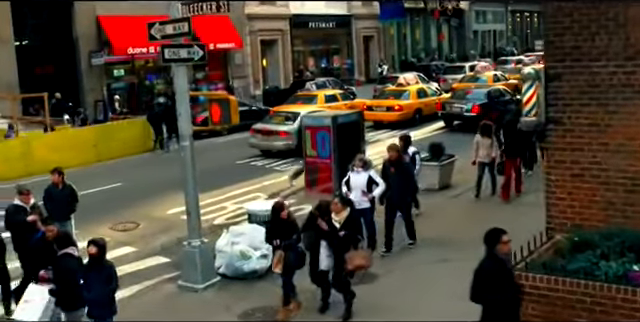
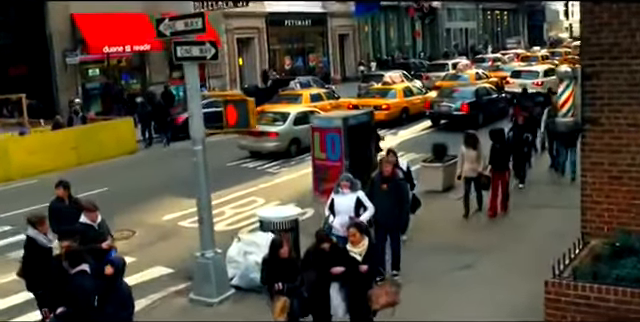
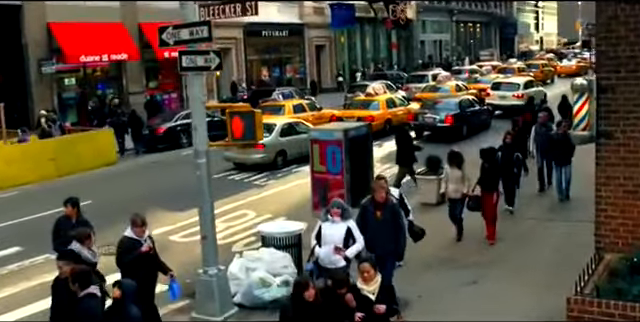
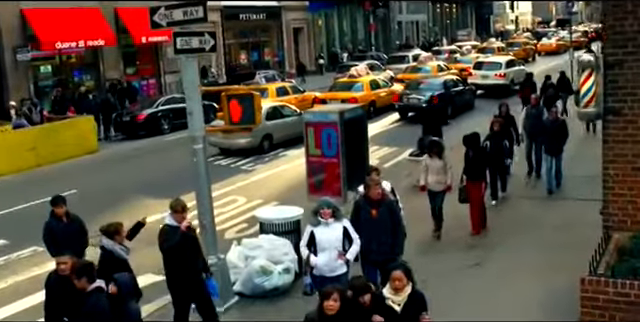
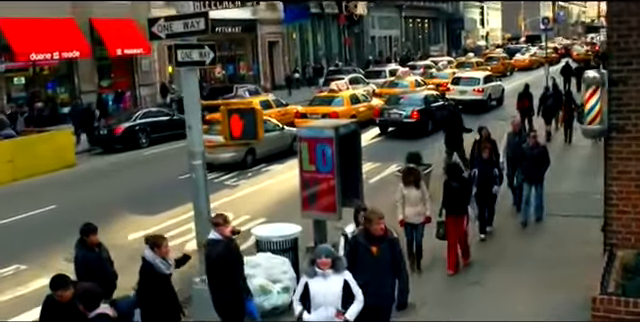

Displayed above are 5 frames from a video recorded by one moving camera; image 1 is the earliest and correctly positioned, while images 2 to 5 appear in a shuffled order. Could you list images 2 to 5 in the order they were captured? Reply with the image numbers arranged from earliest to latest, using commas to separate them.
2, 3, 4, 5
